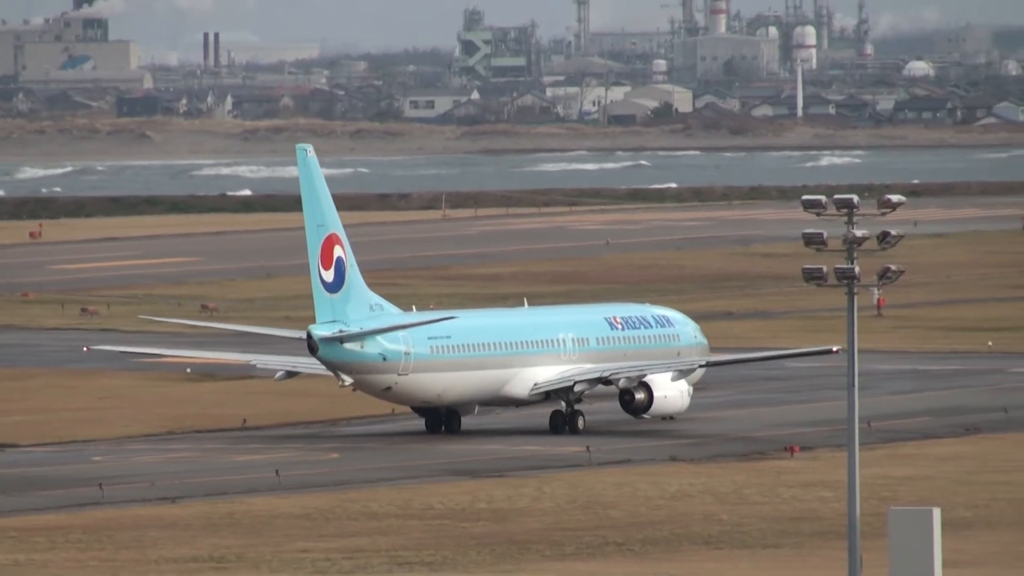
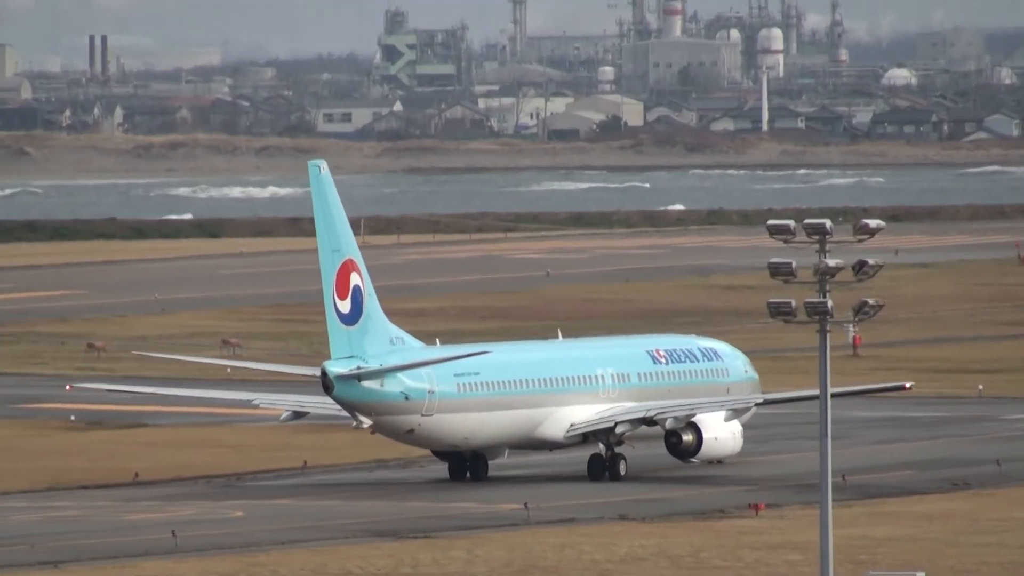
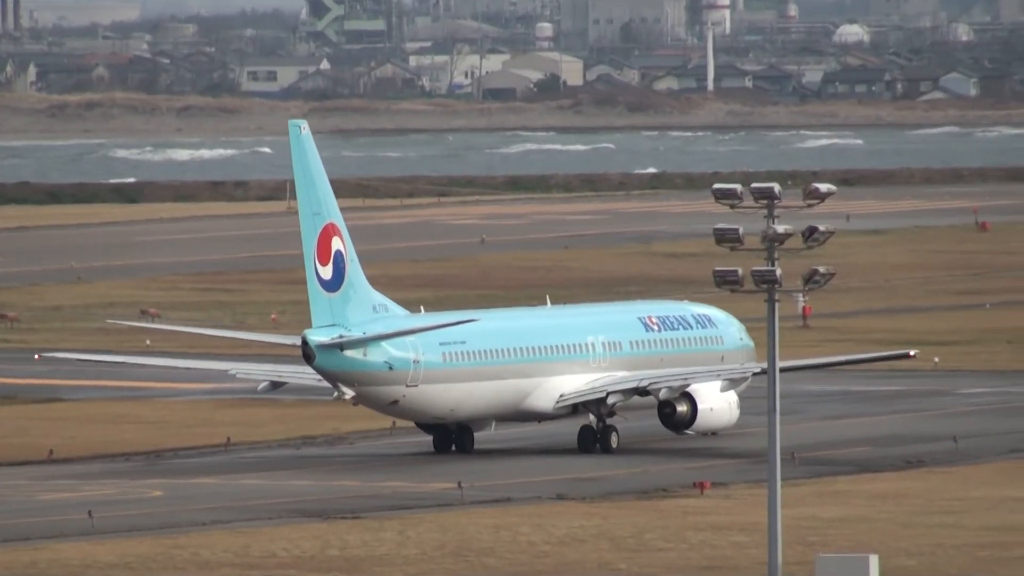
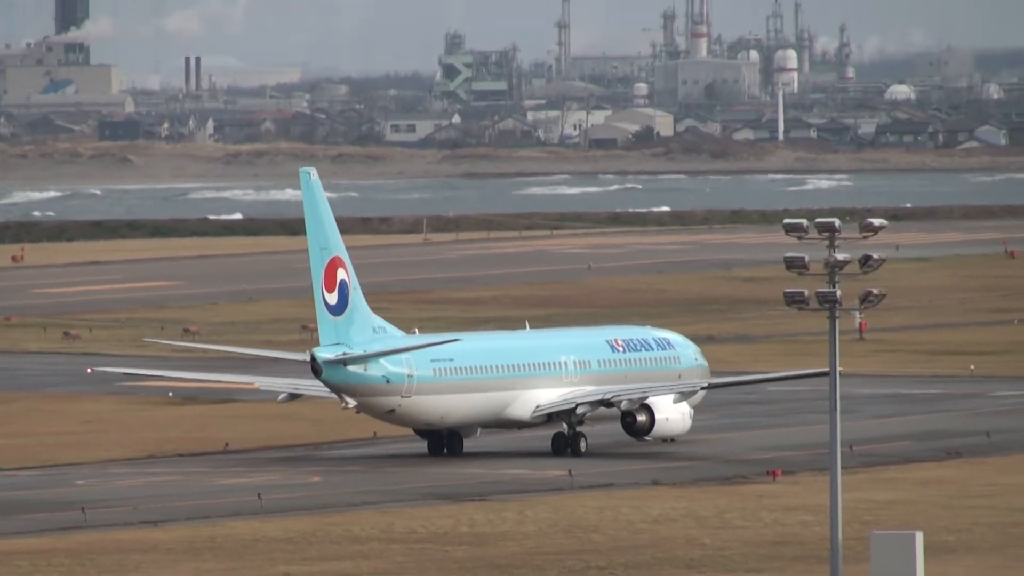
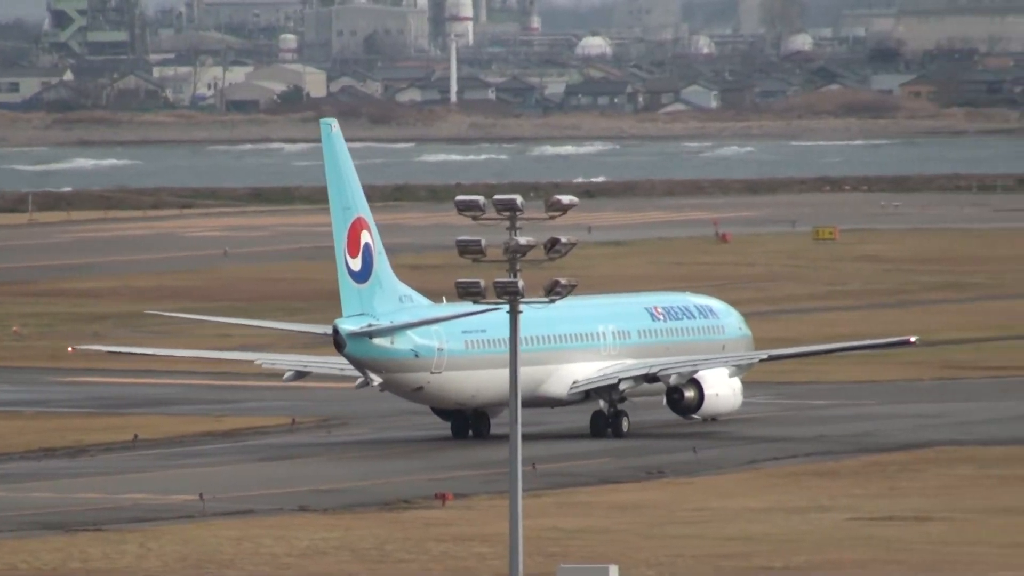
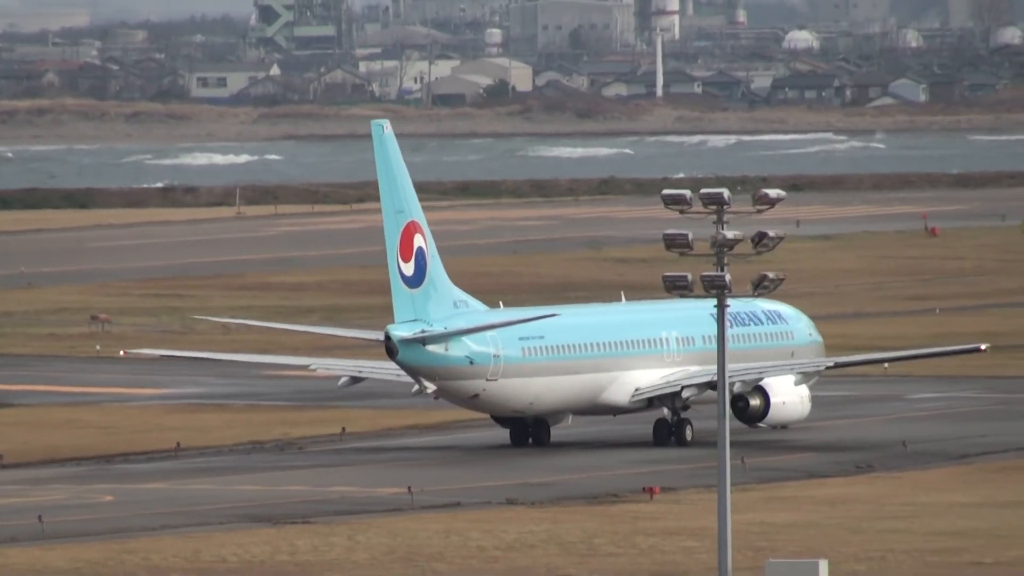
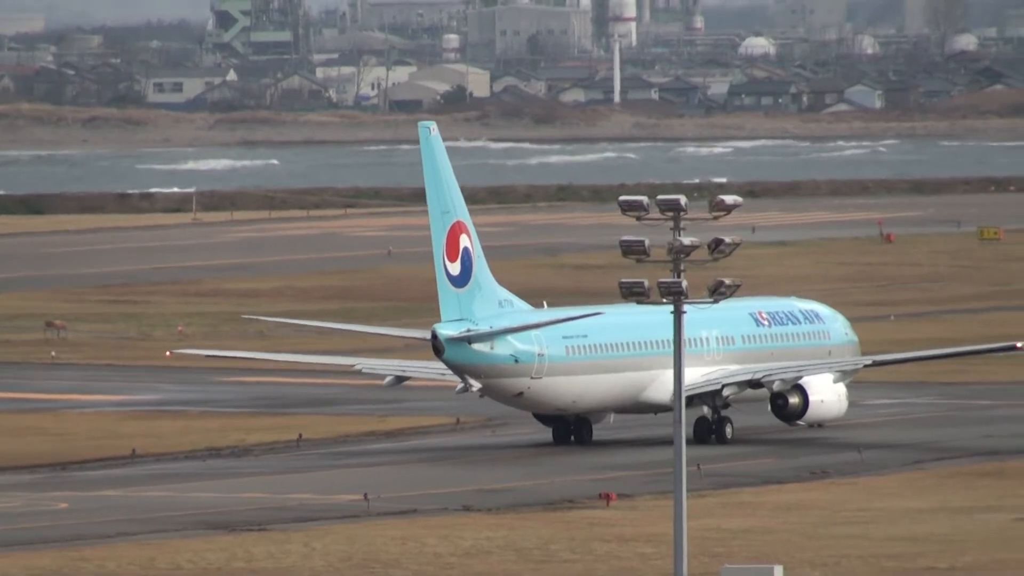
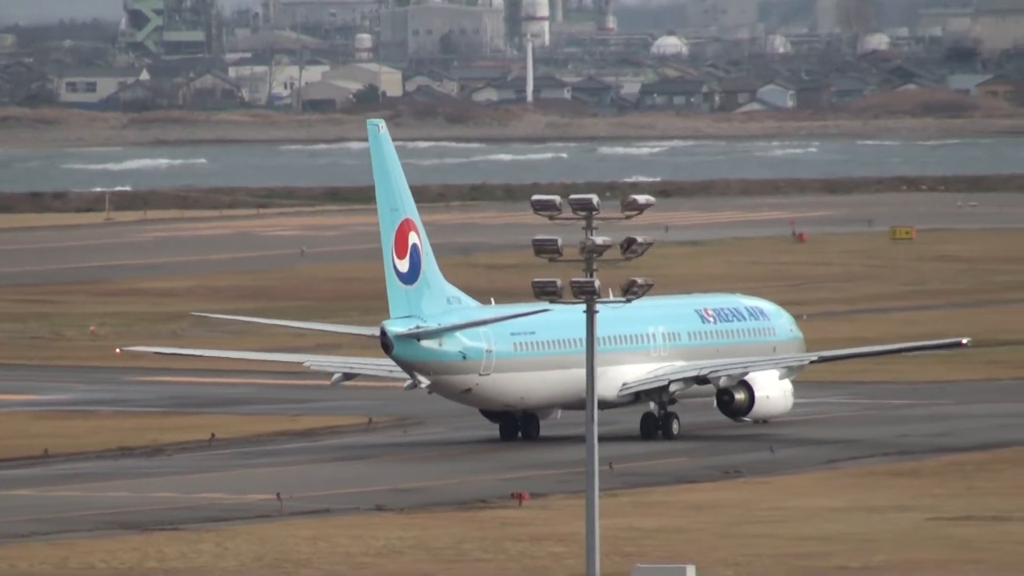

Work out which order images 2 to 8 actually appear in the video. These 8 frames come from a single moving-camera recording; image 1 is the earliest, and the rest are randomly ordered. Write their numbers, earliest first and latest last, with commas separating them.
4, 2, 3, 6, 7, 8, 5
